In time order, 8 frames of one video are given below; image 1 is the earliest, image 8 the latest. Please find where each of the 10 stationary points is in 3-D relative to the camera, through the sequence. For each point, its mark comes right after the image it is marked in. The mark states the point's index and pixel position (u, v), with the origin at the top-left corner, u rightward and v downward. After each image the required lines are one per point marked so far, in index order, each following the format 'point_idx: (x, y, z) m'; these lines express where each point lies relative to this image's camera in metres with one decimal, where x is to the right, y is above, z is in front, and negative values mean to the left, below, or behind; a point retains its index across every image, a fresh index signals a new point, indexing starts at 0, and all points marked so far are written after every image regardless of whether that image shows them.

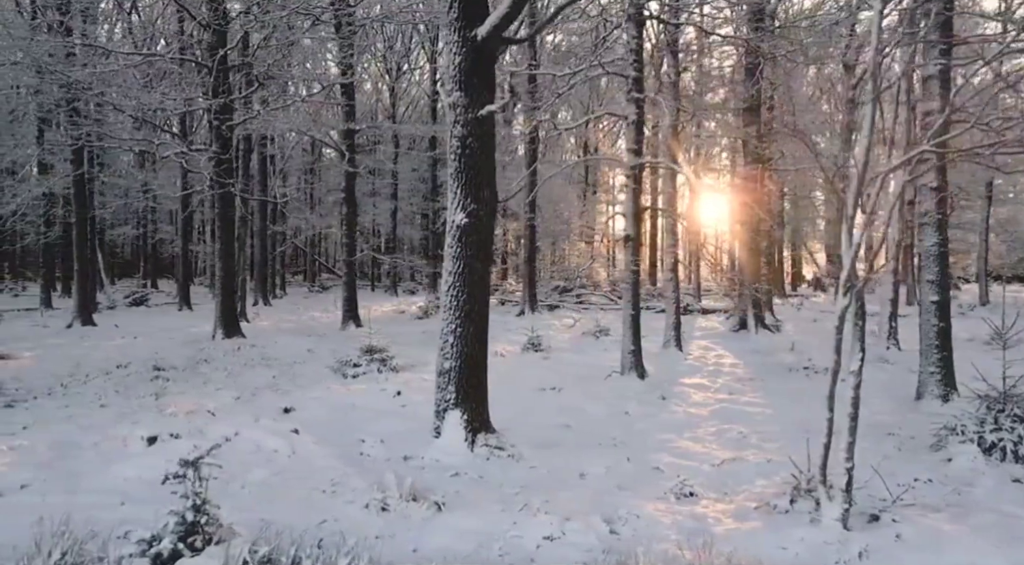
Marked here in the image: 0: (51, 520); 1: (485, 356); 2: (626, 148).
0: (-2.5, -1.3, +4.2) m
1: (-0.2, -0.7, +6.7) m
2: (+2.0, +2.3, +13.1) m
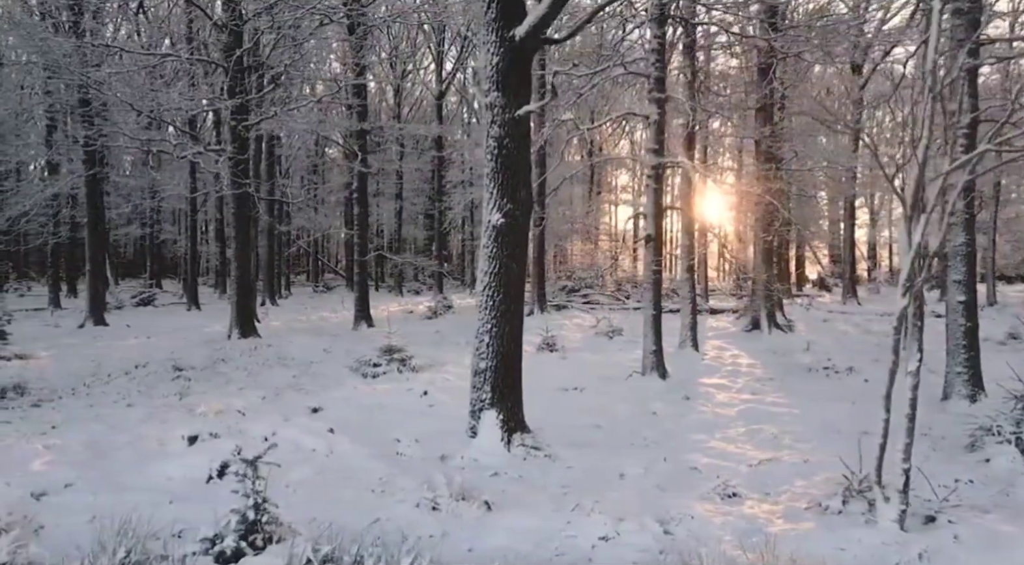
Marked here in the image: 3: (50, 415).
0: (-2.2, -1.3, +4.3) m
1: (+0.1, -0.7, +6.7) m
2: (+2.4, +2.3, +13.1) m
3: (-5.8, -1.7, +9.4) m
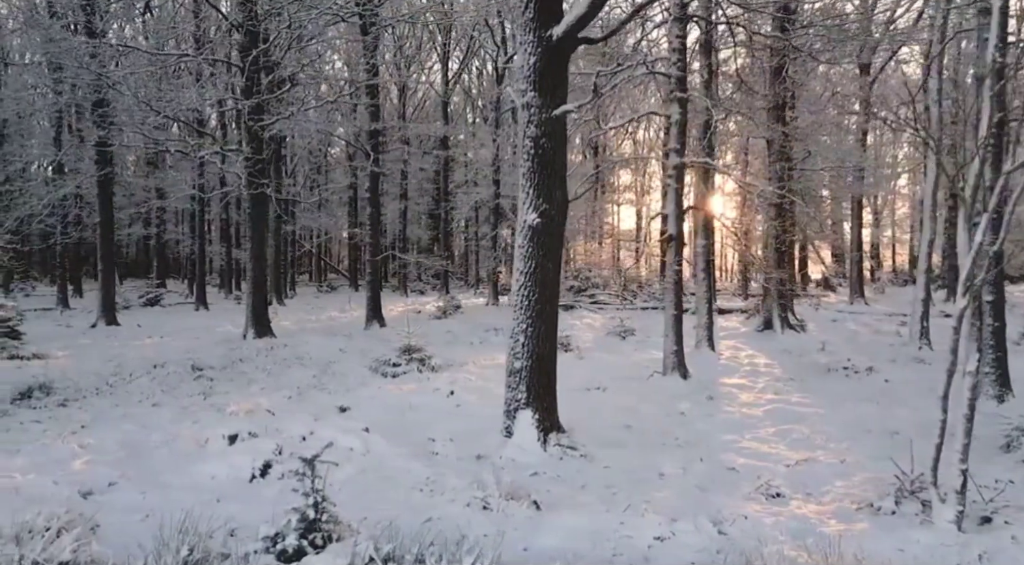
0: (-1.9, -1.3, +4.3) m
1: (+0.4, -0.7, +6.7) m
2: (+2.7, +2.3, +13.1) m
3: (-5.4, -1.7, +9.4) m
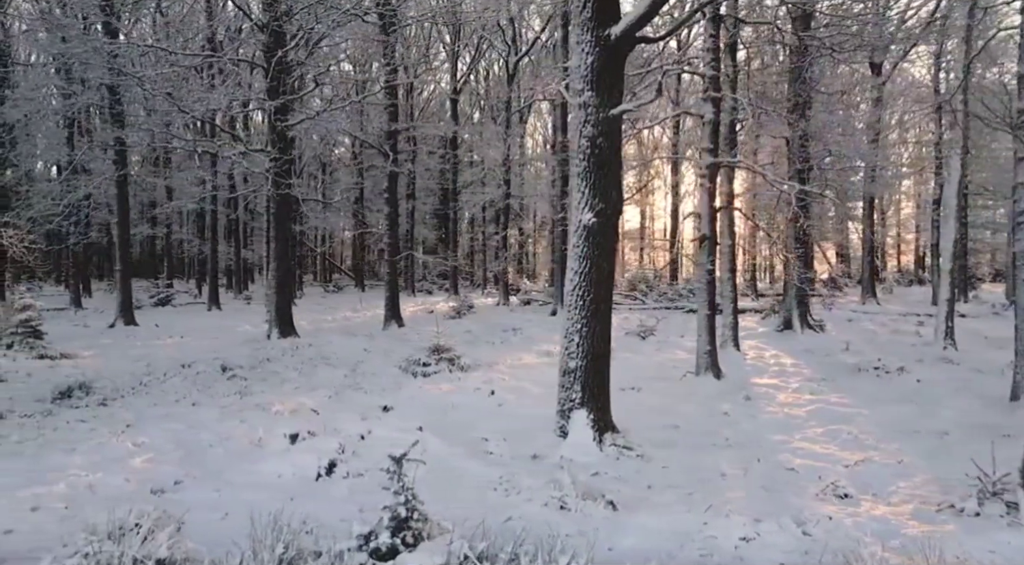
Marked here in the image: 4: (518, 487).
0: (-1.5, -1.3, +4.3) m
1: (+0.9, -0.7, +6.7) m
2: (+3.3, +2.3, +13.0) m
3: (-4.9, -1.7, +9.5) m
4: (0.0, -1.3, +4.8) m
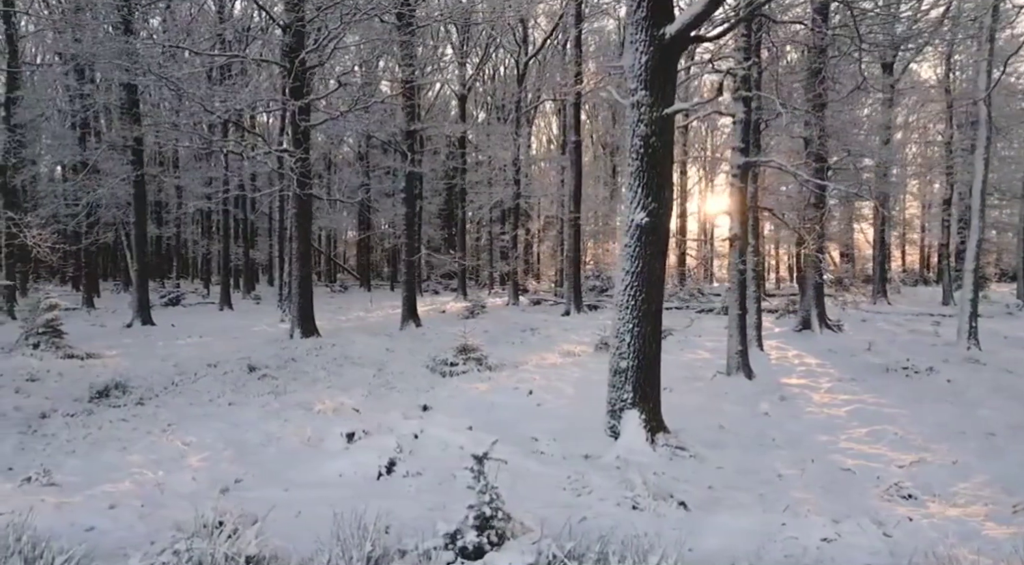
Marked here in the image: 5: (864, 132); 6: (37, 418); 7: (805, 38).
0: (-1.1, -1.3, +4.3) m
1: (+1.3, -0.7, +6.7) m
2: (+3.8, +2.3, +13.0) m
3: (-4.5, -1.7, +9.5) m
4: (+0.5, -1.3, +4.8) m
5: (+8.6, +3.7, +18.7) m
6: (-5.7, -1.6, +9.1) m
7: (+5.2, +4.4, +13.6) m
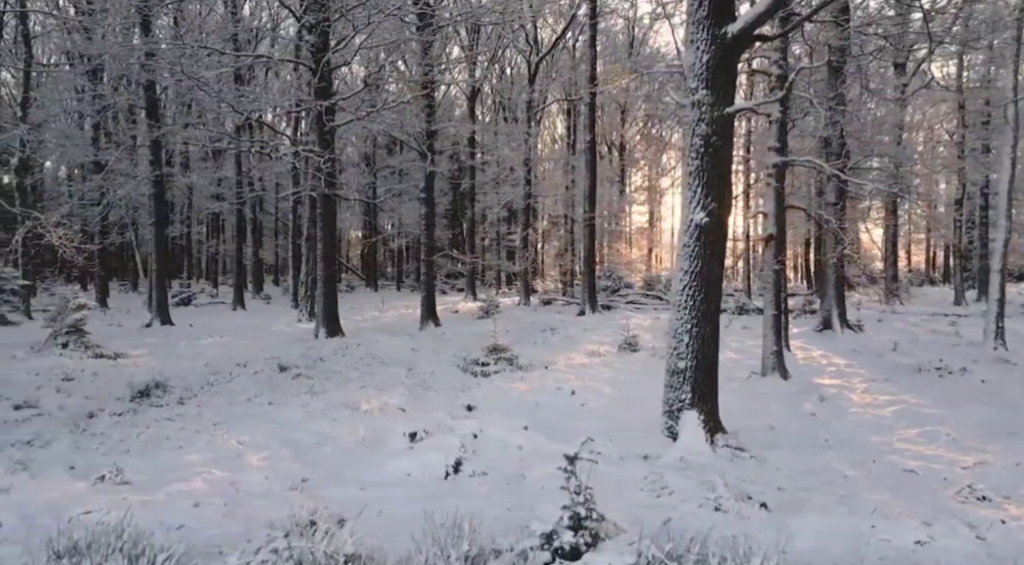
0: (-0.6, -1.3, +4.3) m
1: (+1.8, -0.7, +6.6) m
2: (+4.4, +2.3, +13.0) m
3: (-3.9, -1.7, +9.6) m
4: (+1.0, -1.3, +4.8) m
5: (+9.3, +3.7, +18.6) m
6: (-5.2, -1.6, +9.2) m
7: (+5.8, +4.4, +13.5) m
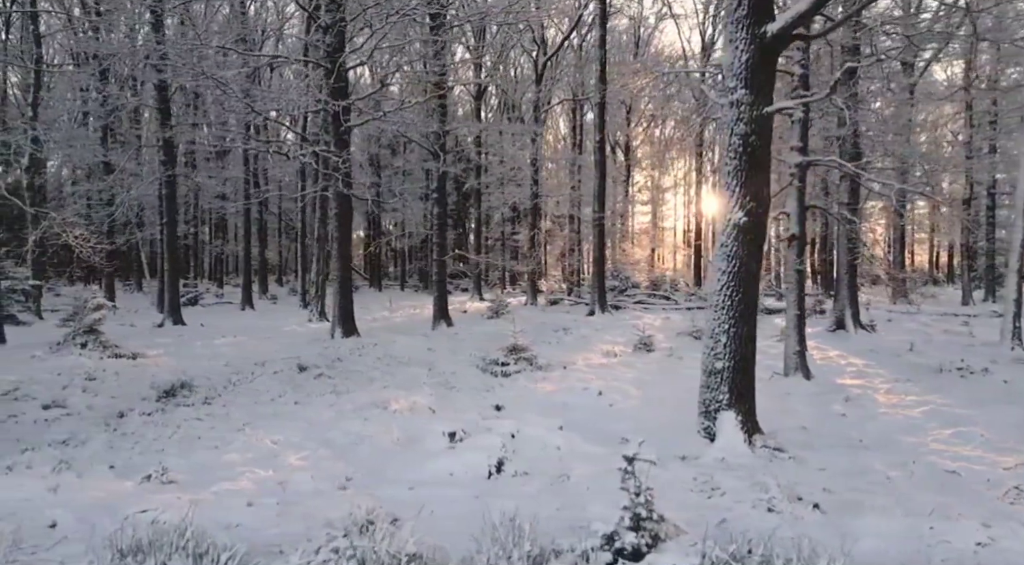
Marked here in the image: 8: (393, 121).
0: (-0.3, -1.3, +4.3) m
1: (+2.1, -0.7, +6.6) m
2: (+4.7, +2.3, +12.9) m
3: (-3.6, -1.7, +9.6) m
4: (+1.3, -1.3, +4.8) m
5: (+9.7, +3.7, +18.5) m
6: (-4.8, -1.6, +9.2) m
7: (+6.2, +4.4, +13.5) m
8: (-2.3, +3.2, +15.1) m
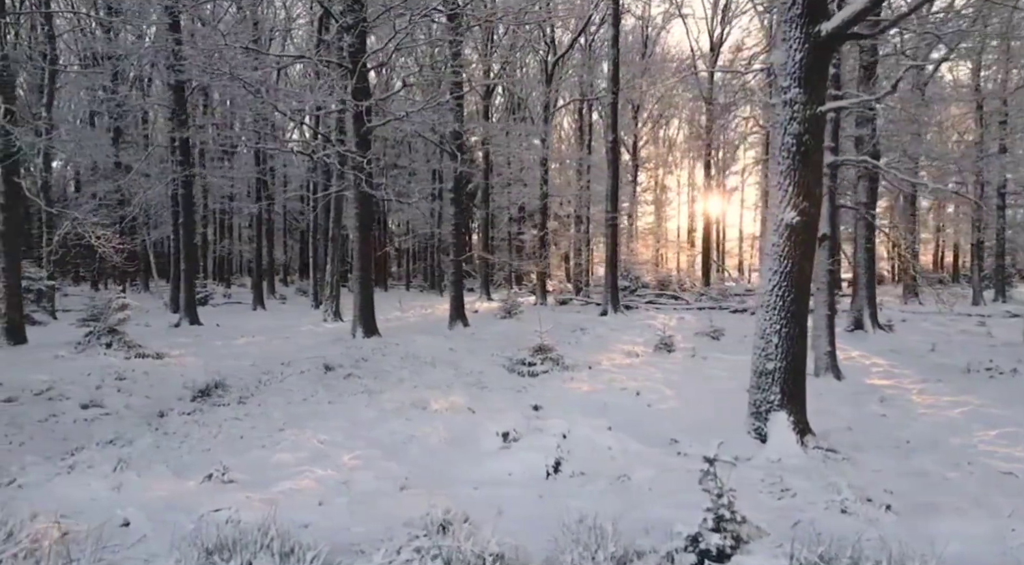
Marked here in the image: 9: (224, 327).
0: (+0.1, -1.3, +4.3) m
1: (+2.6, -0.7, +6.6) m
2: (+5.2, +2.3, +12.9) m
3: (-3.1, -1.7, +9.6) m
4: (+1.7, -1.3, +4.7) m
5: (+10.2, +3.7, +18.4) m
6: (-4.4, -1.6, +9.3) m
7: (+6.7, +4.4, +13.4) m
8: (-1.8, +3.2, +15.1) m
9: (-7.3, -1.2, +19.9) m
